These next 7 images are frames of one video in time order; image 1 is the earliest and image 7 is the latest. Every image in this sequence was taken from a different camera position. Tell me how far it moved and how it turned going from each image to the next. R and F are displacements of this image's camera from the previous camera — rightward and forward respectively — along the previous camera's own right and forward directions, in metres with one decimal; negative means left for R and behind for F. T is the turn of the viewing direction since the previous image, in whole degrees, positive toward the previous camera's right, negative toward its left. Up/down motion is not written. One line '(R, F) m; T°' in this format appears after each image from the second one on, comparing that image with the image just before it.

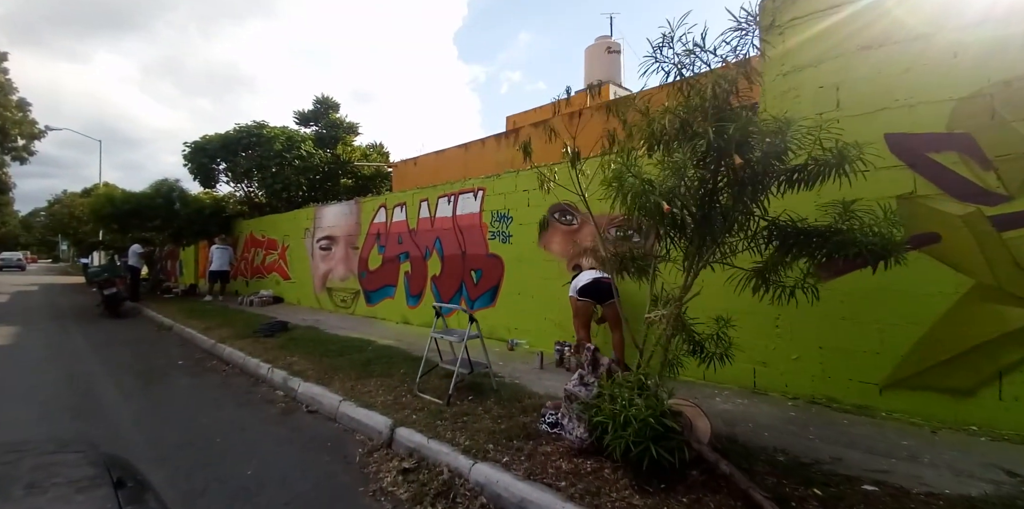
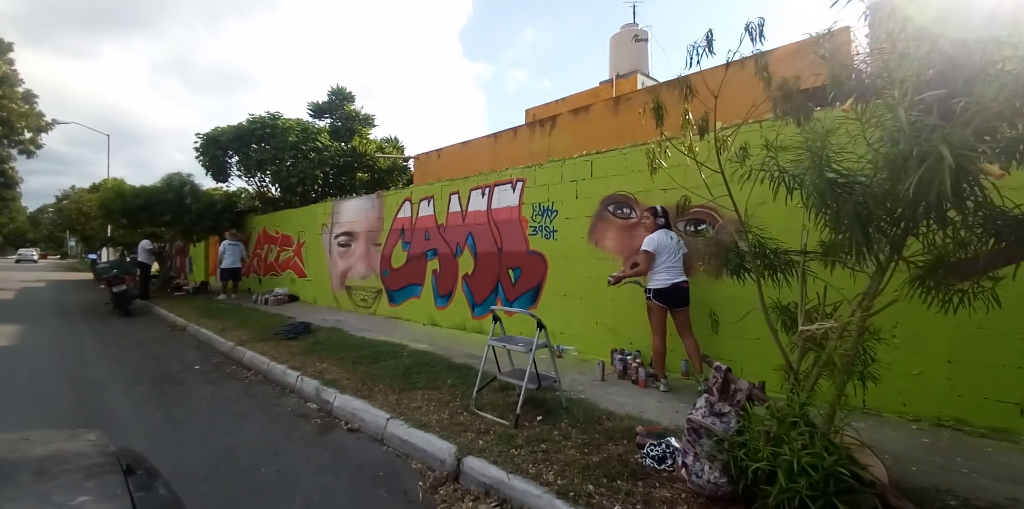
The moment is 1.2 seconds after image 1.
(-0.6, +0.6) m; -1°
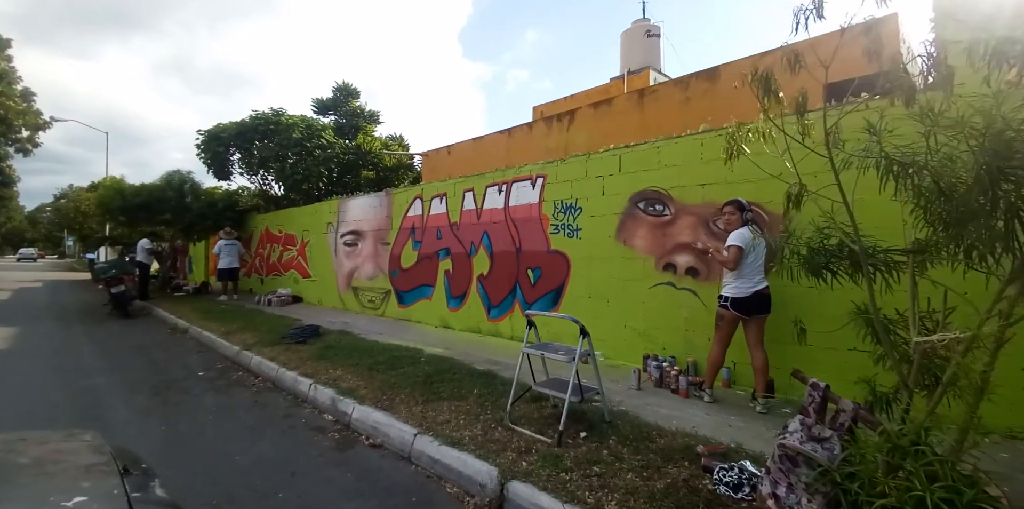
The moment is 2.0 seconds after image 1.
(-0.3, +0.3) m; 0°
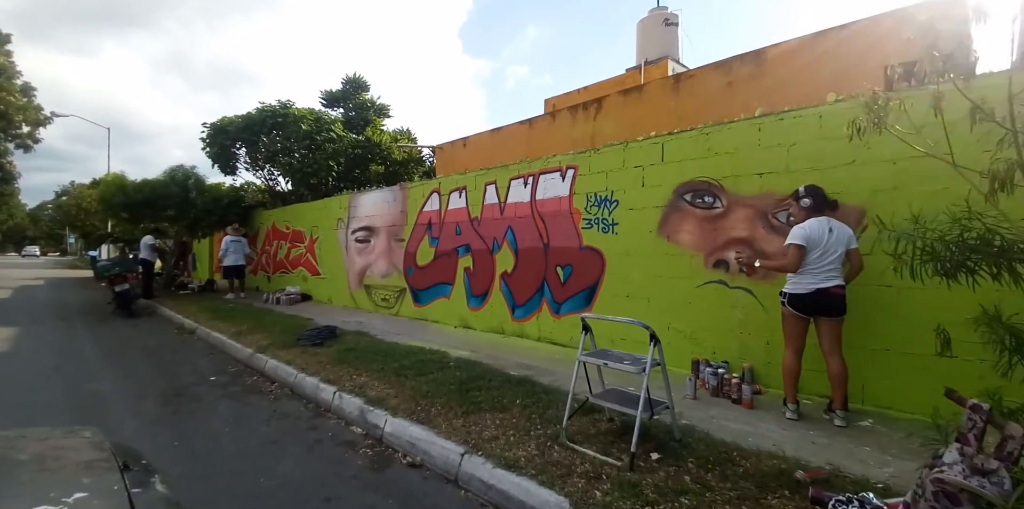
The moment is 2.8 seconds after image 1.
(-0.4, +0.4) m; 0°
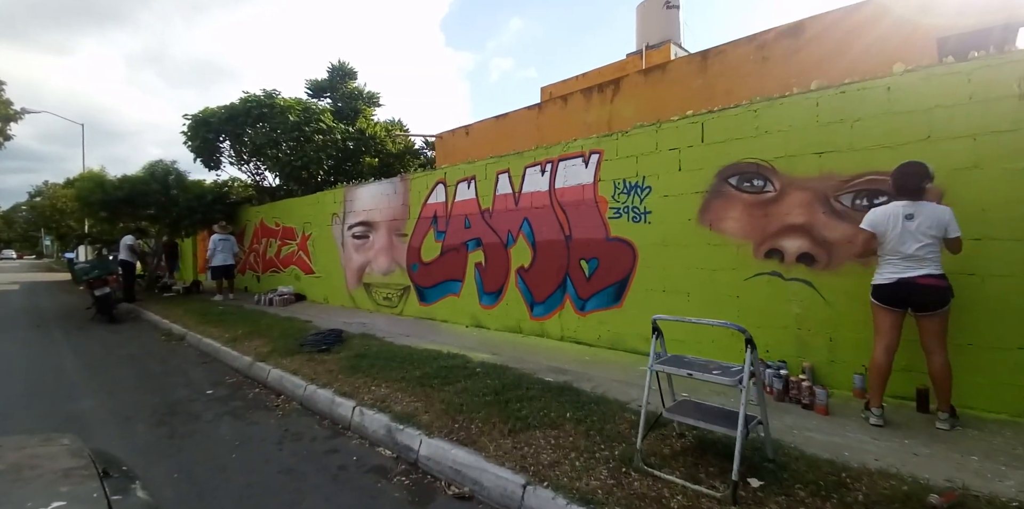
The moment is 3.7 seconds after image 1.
(-0.4, +0.5) m; +2°
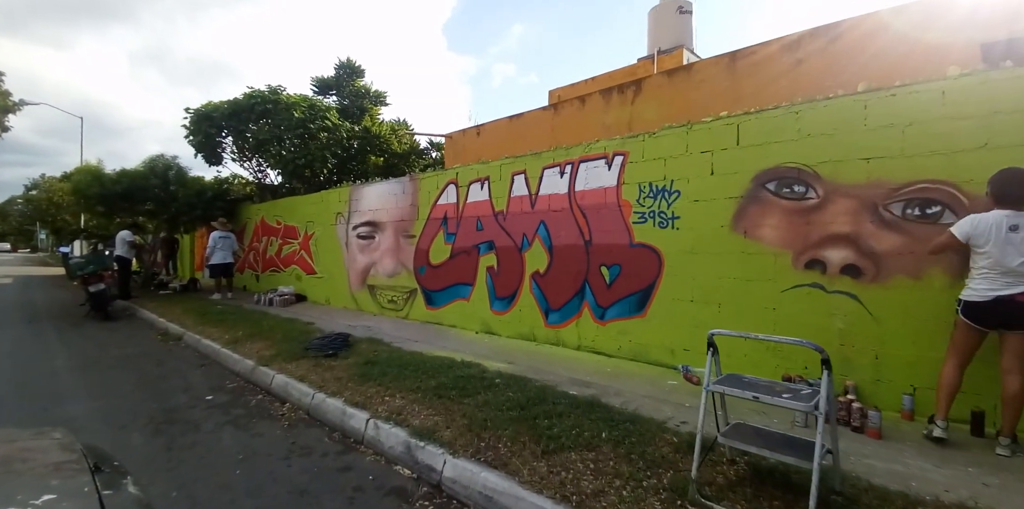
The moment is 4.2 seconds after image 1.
(-0.3, +0.2) m; 0°
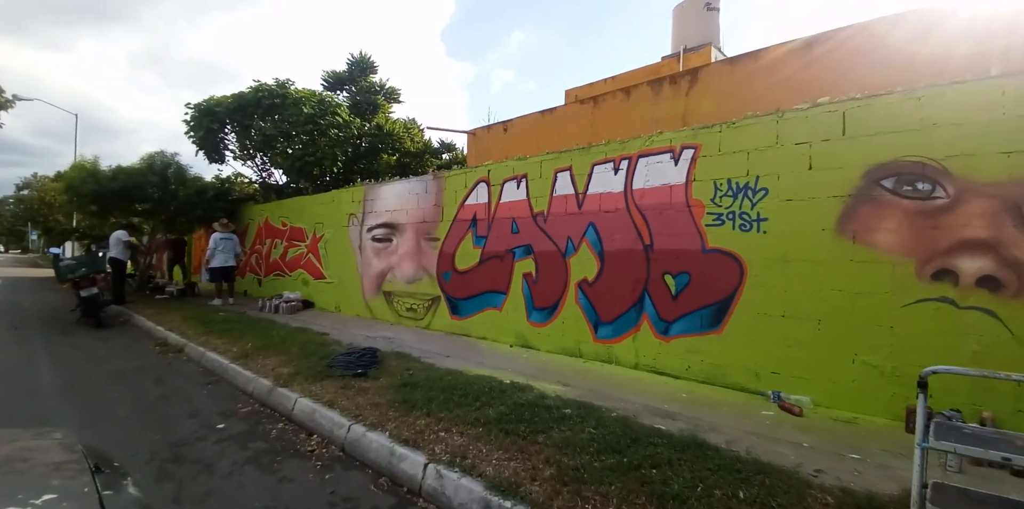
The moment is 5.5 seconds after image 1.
(-0.6, +0.6) m; +1°
